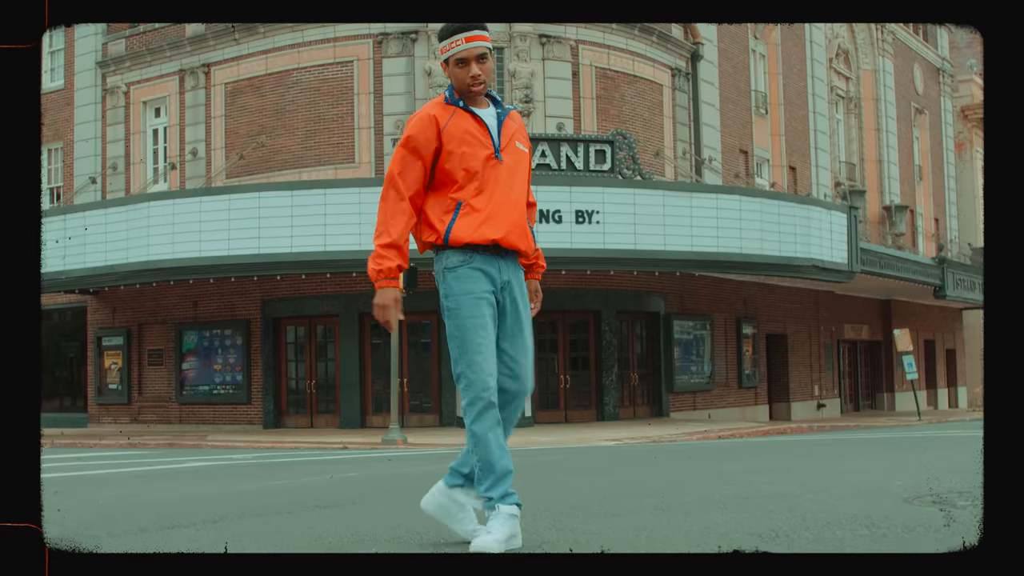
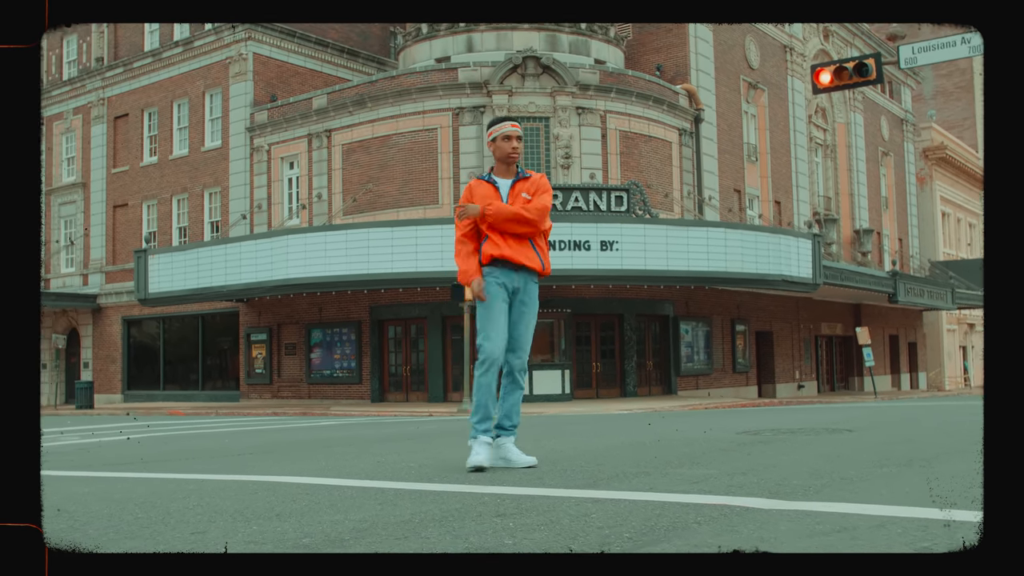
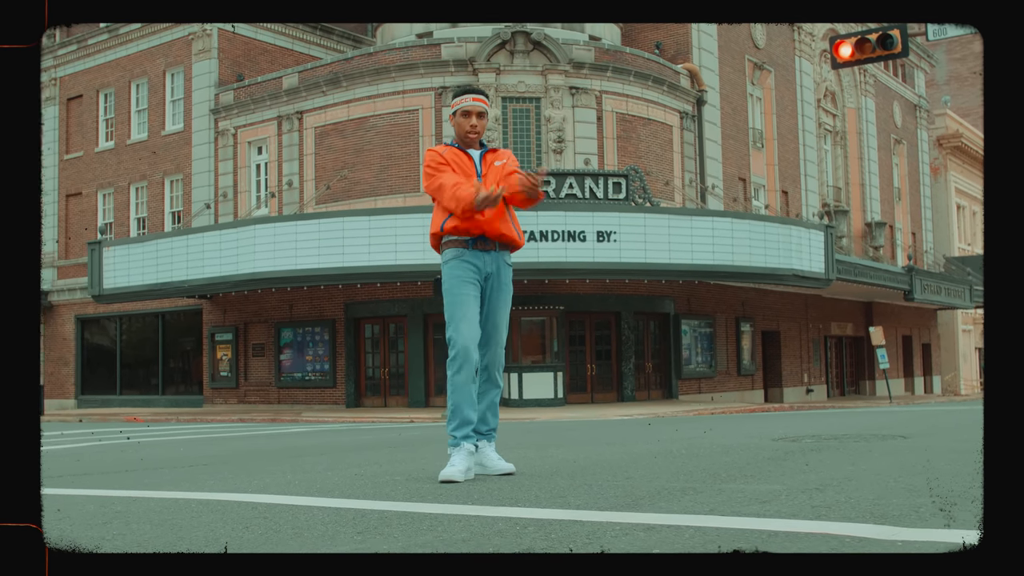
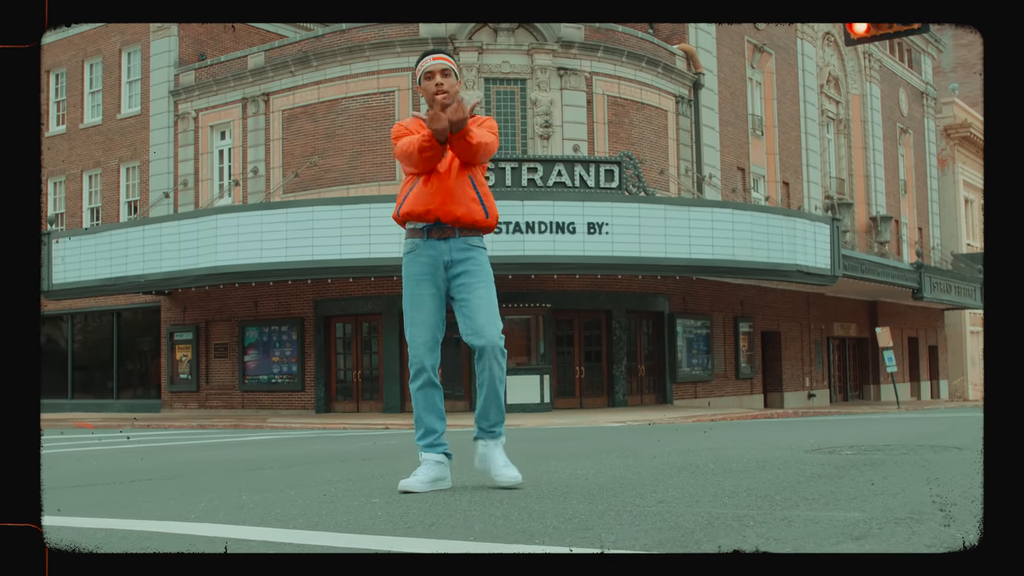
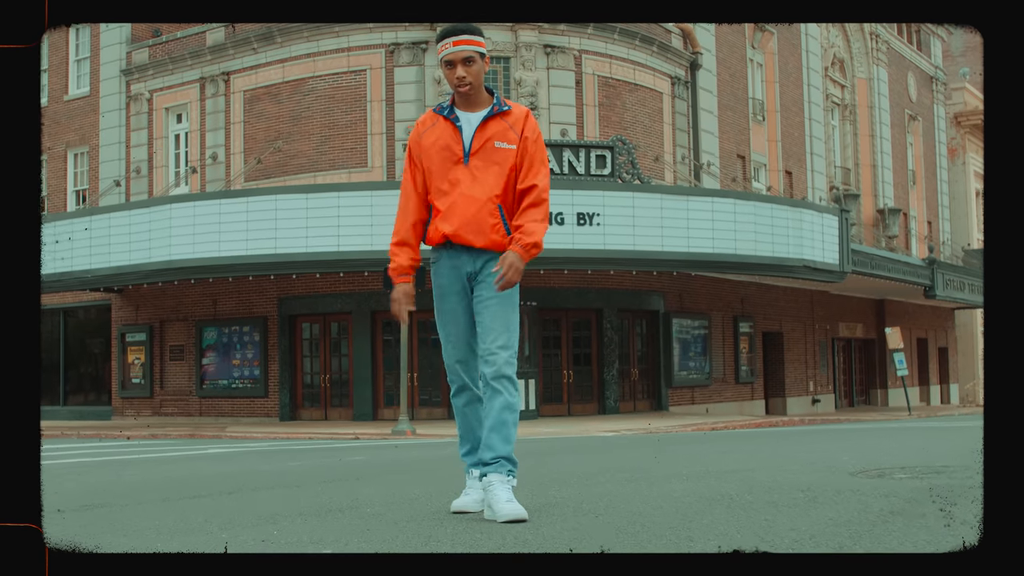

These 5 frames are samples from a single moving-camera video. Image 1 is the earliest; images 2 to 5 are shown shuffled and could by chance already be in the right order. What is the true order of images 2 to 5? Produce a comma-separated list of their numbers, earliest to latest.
5, 4, 3, 2
